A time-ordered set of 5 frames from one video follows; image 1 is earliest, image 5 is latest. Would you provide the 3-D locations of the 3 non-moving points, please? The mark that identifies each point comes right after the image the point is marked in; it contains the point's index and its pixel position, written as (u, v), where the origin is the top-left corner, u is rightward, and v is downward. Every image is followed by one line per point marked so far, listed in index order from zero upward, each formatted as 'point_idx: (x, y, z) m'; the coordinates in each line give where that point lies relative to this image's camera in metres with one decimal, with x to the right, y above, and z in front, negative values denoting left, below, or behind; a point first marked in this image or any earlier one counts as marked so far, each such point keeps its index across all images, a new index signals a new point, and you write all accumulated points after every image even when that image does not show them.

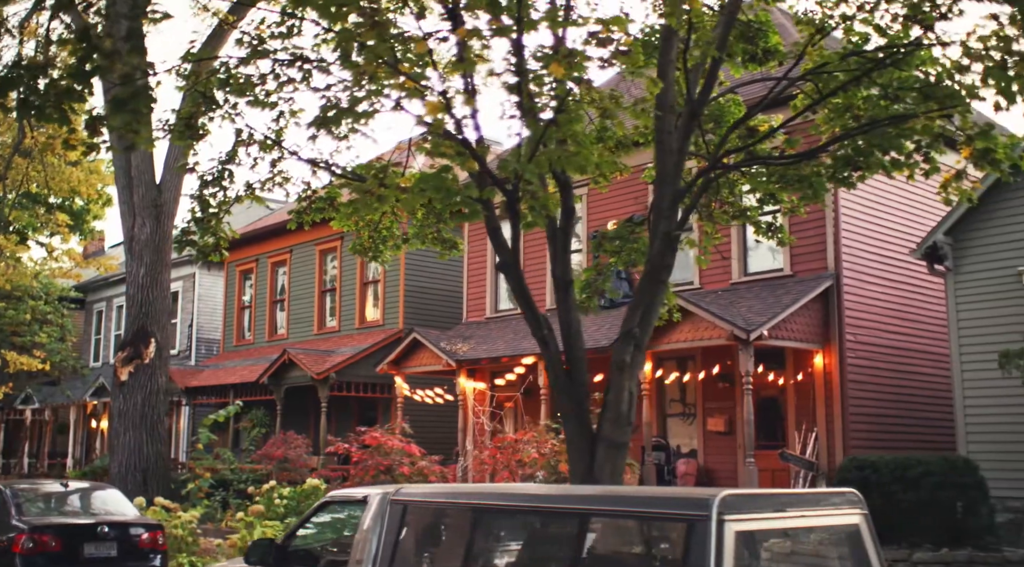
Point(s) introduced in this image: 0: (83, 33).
0: (-3.3, +1.9, +8.6) m
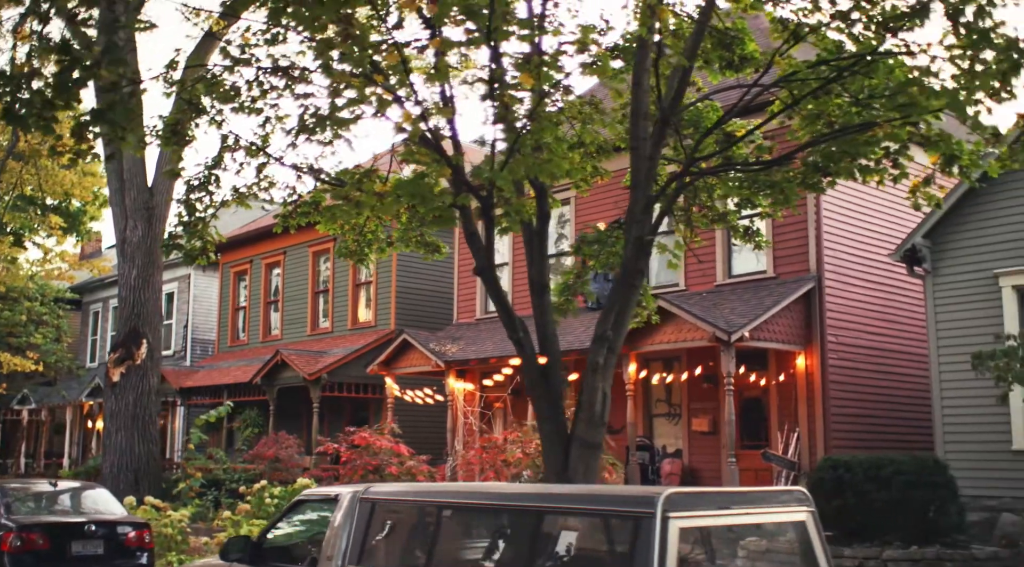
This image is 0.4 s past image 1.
0: (-3.5, +1.9, +8.8) m
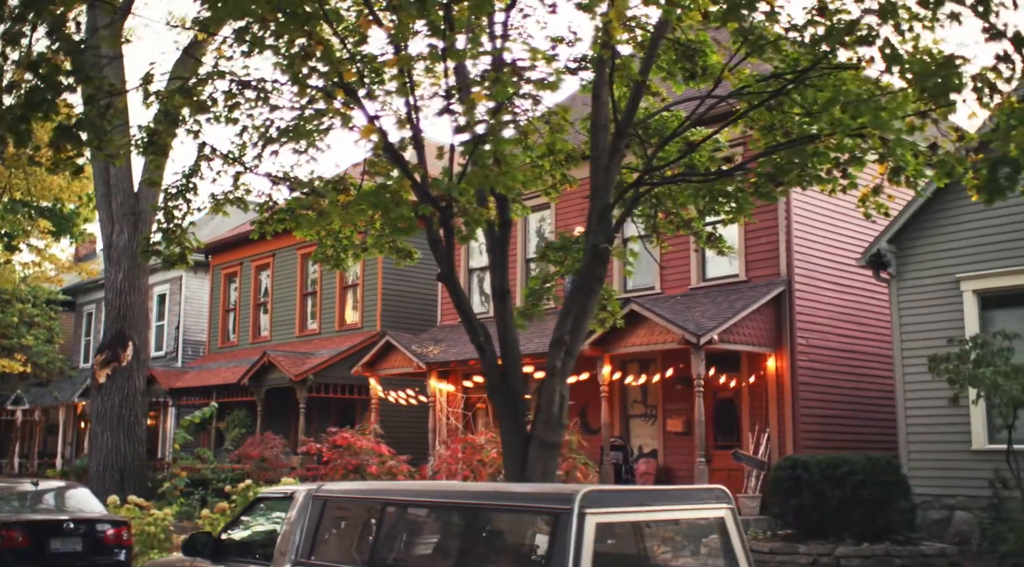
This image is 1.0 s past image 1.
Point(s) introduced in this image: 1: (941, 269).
0: (-3.9, +1.8, +9.2) m
1: (+5.8, +0.2, +15.0) m
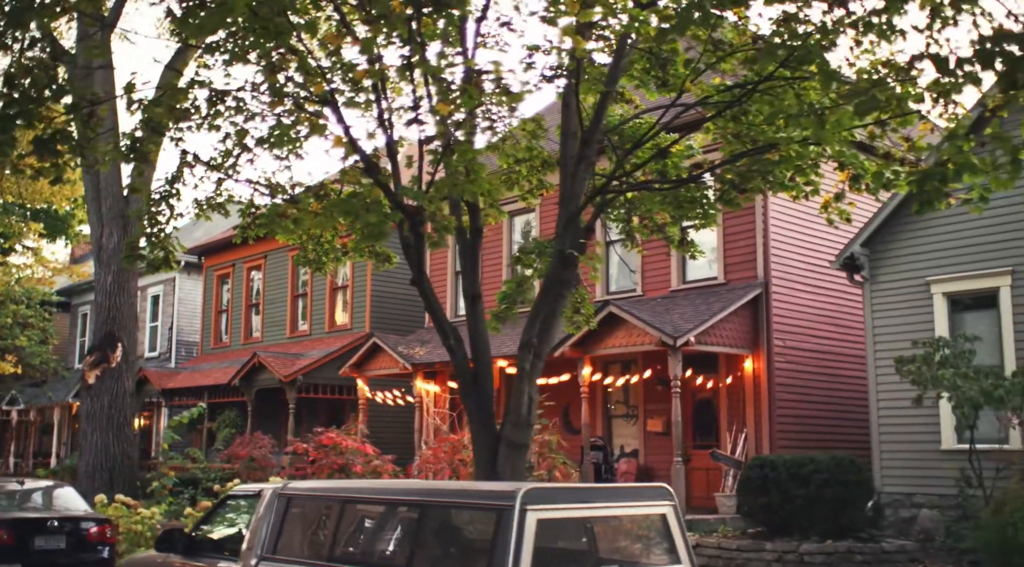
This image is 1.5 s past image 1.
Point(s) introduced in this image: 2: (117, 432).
0: (-4.2, +1.8, +9.5) m
1: (+5.5, +0.2, +15.2) m
2: (-6.6, -2.5, +18.5) m
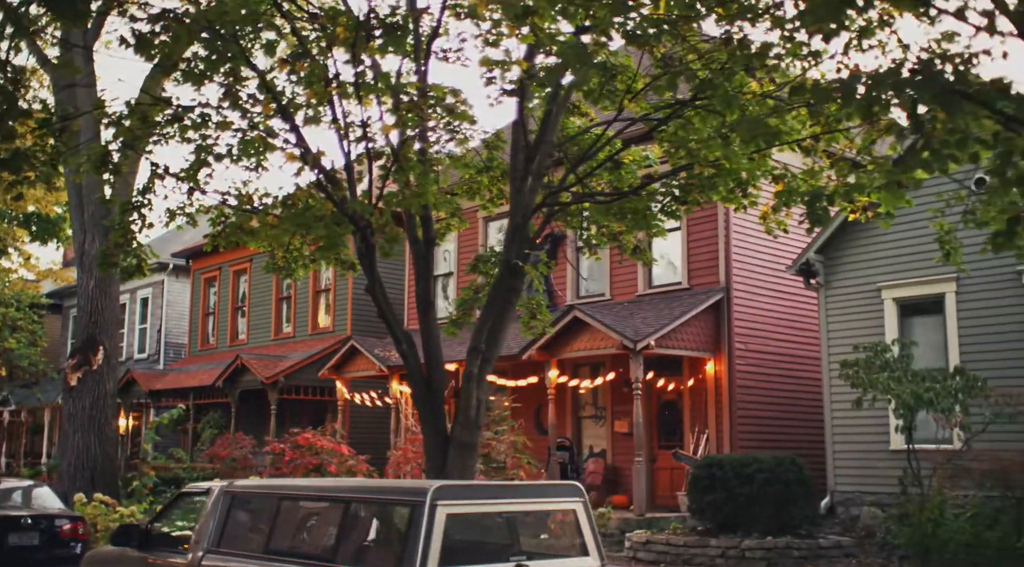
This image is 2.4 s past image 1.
0: (-4.7, +1.7, +10.0) m
1: (+5.0, +0.1, +15.8) m
2: (-7.1, -2.6, +19.0) m
